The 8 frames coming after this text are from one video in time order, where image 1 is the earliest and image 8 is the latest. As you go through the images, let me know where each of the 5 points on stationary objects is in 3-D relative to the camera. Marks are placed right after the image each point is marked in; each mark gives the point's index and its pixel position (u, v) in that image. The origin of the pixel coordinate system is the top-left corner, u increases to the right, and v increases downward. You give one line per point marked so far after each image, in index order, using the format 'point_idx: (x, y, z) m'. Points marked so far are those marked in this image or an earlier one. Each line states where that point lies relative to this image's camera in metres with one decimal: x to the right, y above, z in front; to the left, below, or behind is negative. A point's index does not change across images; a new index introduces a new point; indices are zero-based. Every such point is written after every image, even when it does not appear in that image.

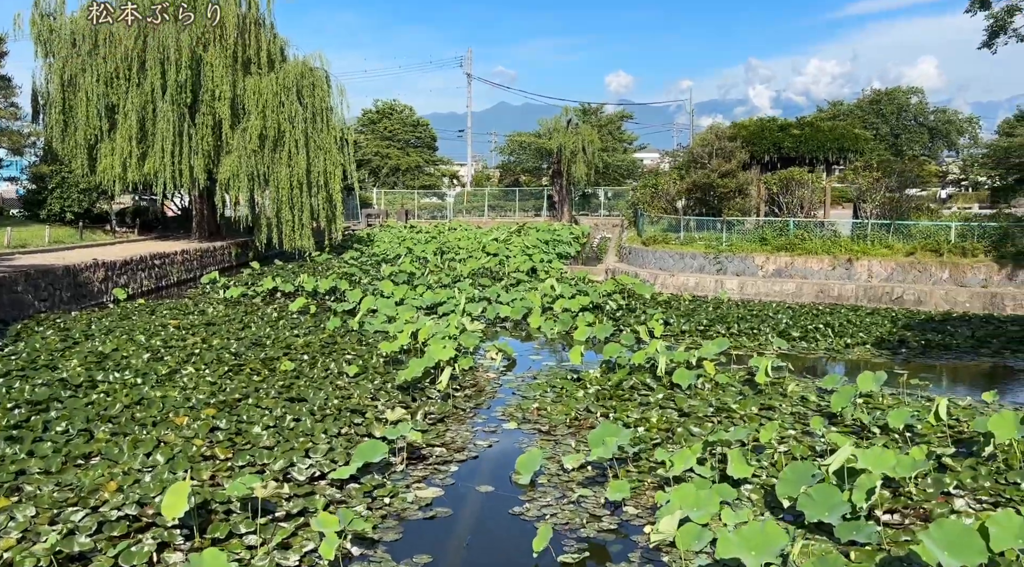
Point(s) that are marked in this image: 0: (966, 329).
0: (+6.2, -0.7, +13.8) m
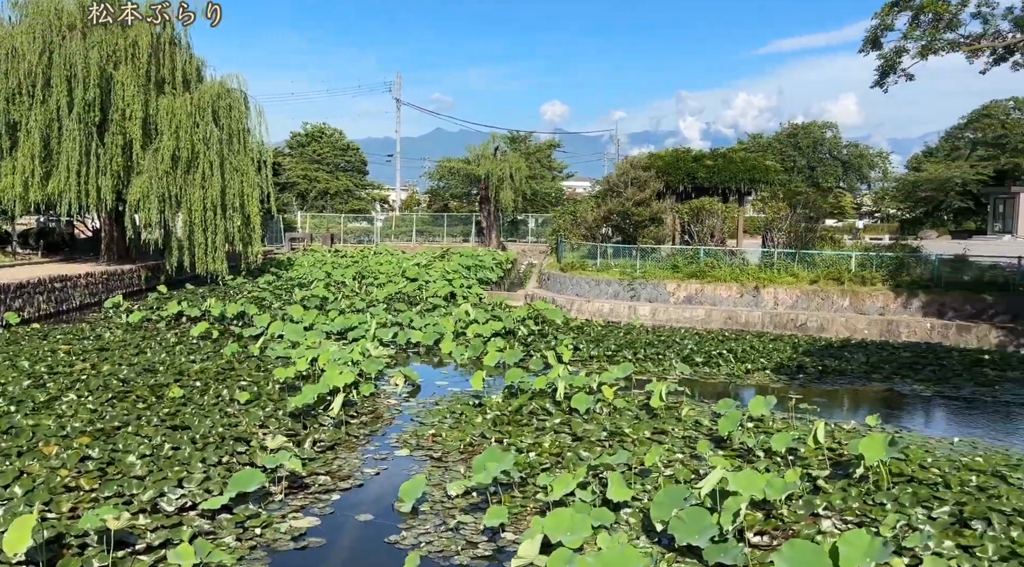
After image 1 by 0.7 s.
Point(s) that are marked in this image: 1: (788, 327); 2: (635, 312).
0: (+5.0, -1.1, +14.3) m
1: (+4.8, -0.7, +16.9) m
2: (+2.2, -0.5, +17.4) m
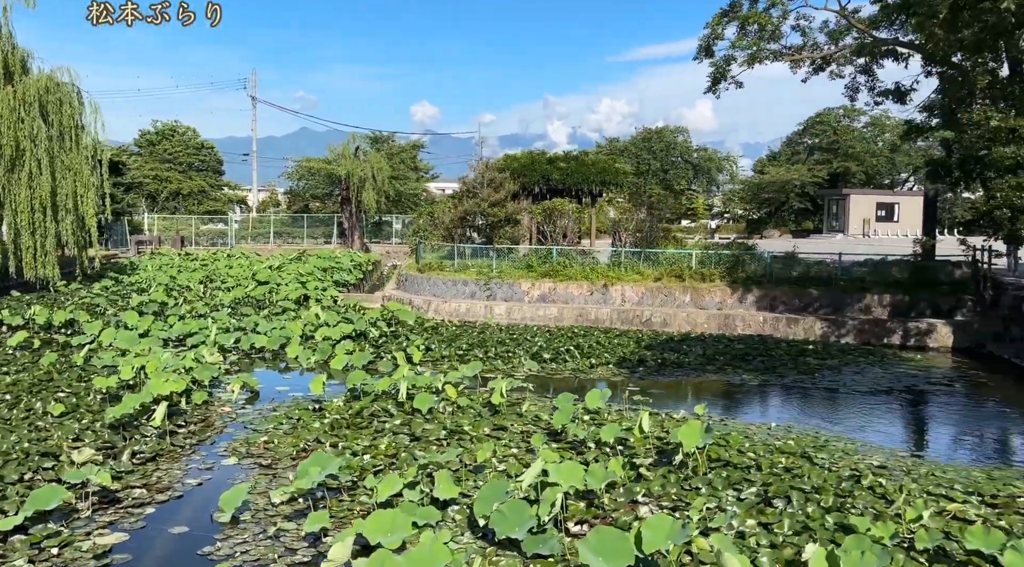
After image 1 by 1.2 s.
0: (+2.9, -1.0, +14.8) m
1: (+2.3, -0.7, +17.4) m
2: (-0.4, -0.5, +17.5) m
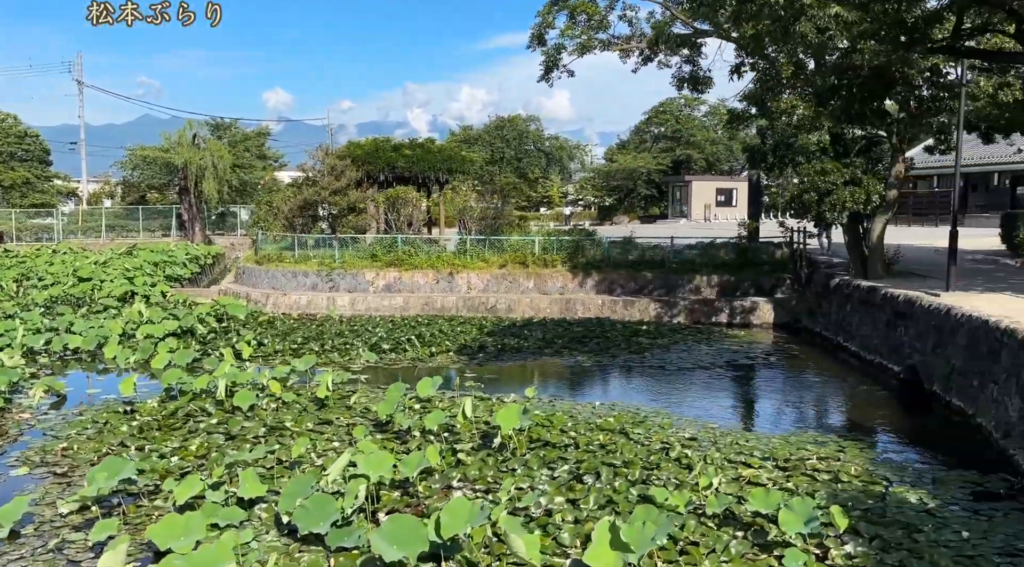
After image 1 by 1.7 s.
0: (+0.4, -0.8, +15.1) m
1: (-0.6, -0.5, +17.6) m
2: (-3.2, -0.3, +17.3) m
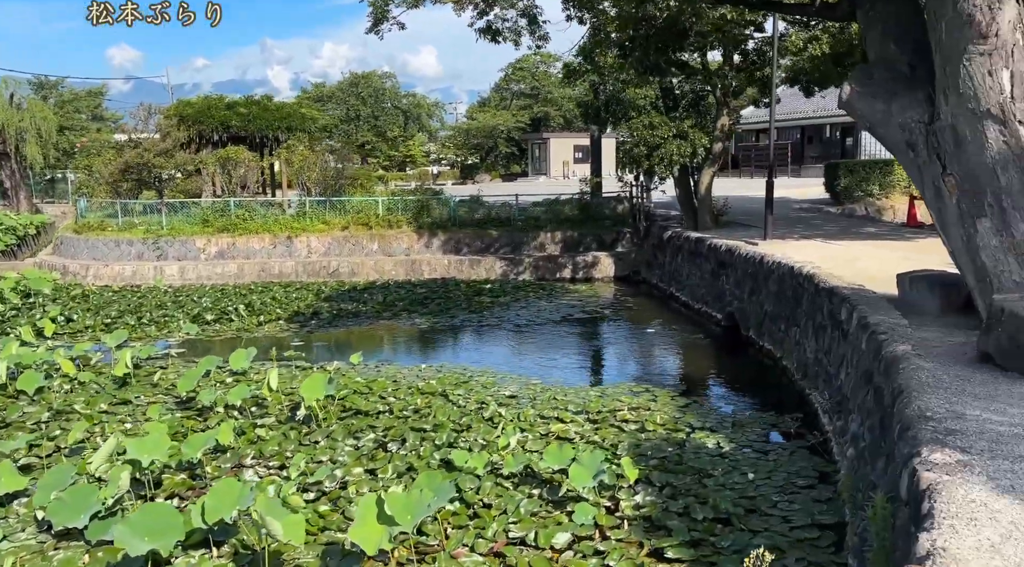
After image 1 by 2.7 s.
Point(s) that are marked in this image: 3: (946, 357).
0: (-2.1, -0.2, +14.8) m
1: (-3.4, +0.2, +17.2) m
2: (-6.0, +0.2, +16.5) m
3: (+2.5, -0.4, +5.5) m
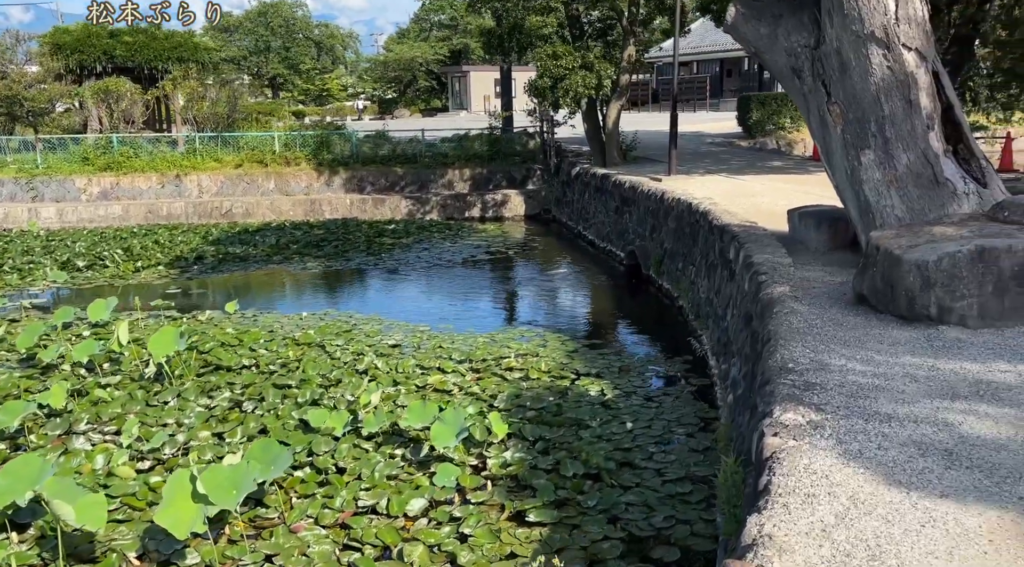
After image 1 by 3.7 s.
0: (-3.6, +0.6, +14.1) m
1: (-5.0, +1.2, +16.3) m
2: (-7.6, +1.1, +15.5) m
3: (+1.7, -0.1, +5.2) m
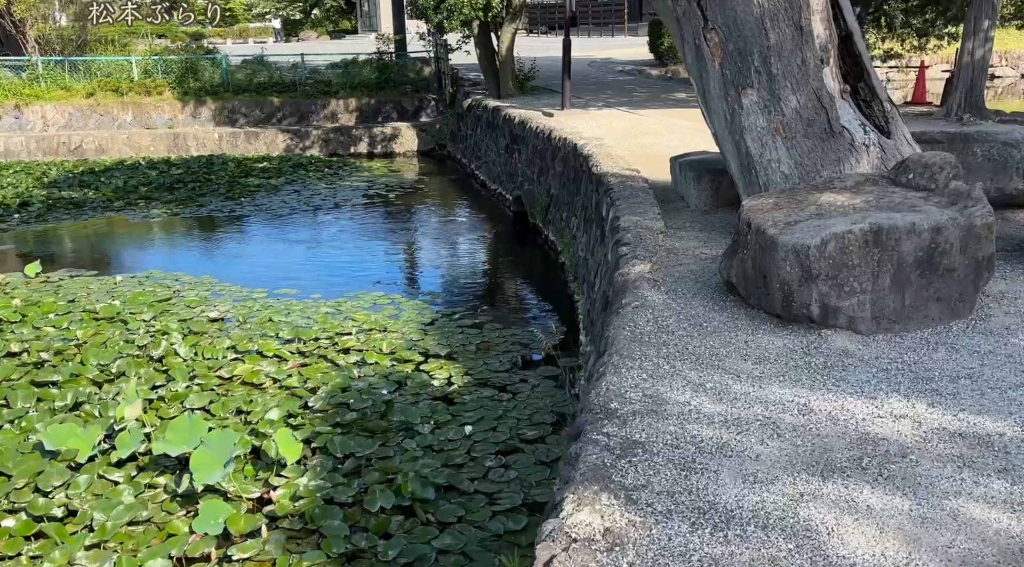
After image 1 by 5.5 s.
0: (-5.1, +1.3, +12.6) m
1: (-6.8, +2.0, +14.6) m
2: (-9.3, +1.8, +13.6) m
3: (+0.7, 0.0, +4.1) m
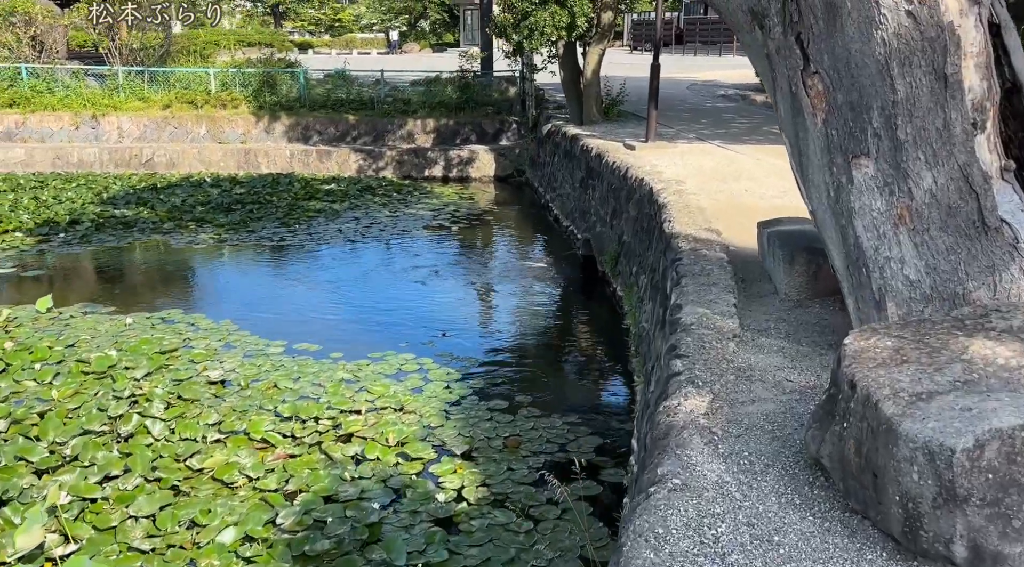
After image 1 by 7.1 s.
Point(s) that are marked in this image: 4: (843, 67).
0: (-4.2, +1.0, +11.9) m
1: (-5.6, +1.7, +14.1) m
2: (-8.2, +1.7, +13.3) m
3: (+0.7, -0.5, +2.9) m
4: (+1.2, +0.8, +3.4) m
